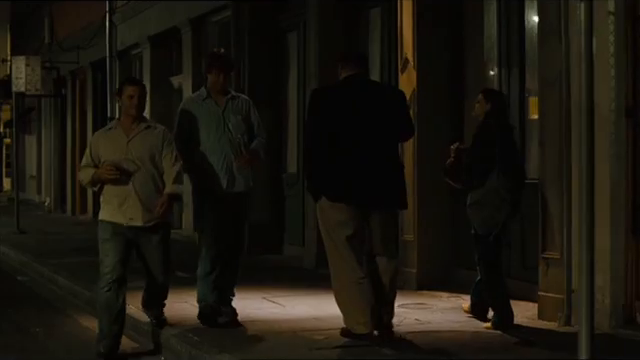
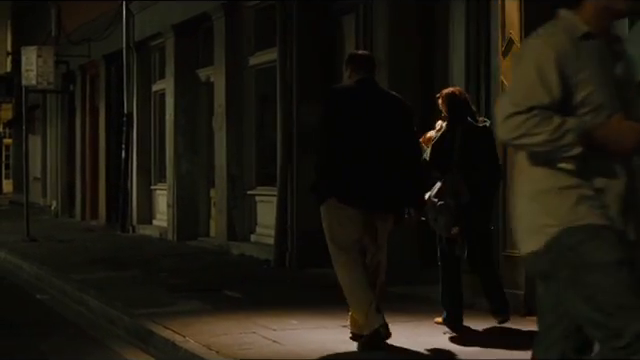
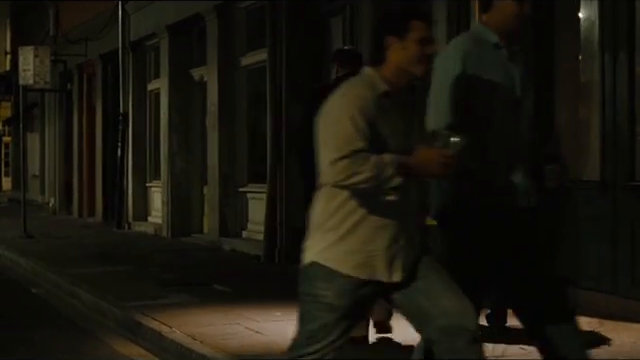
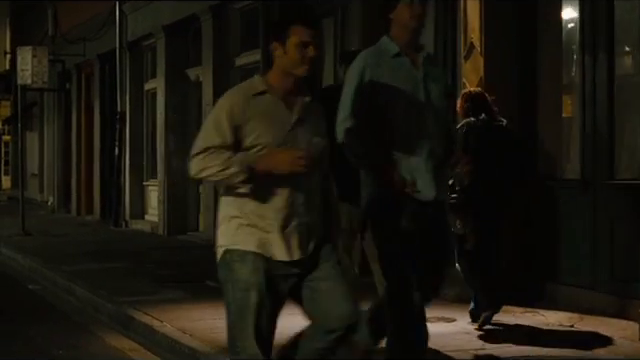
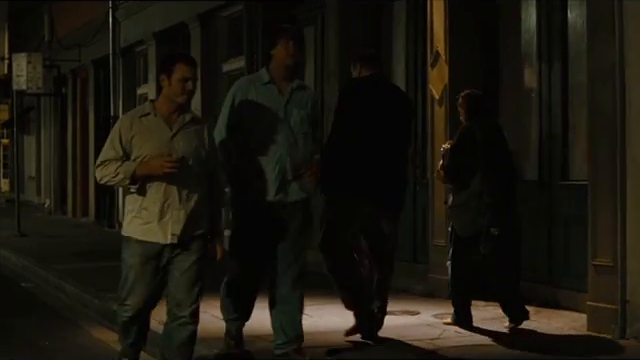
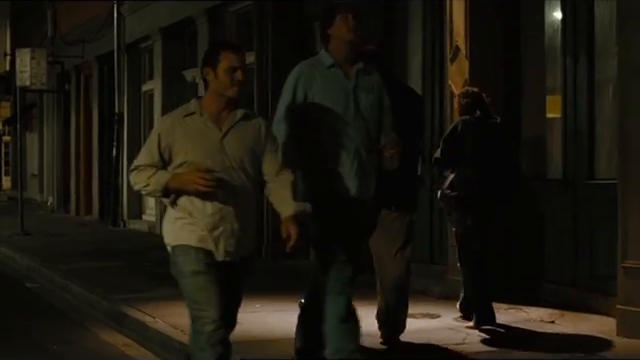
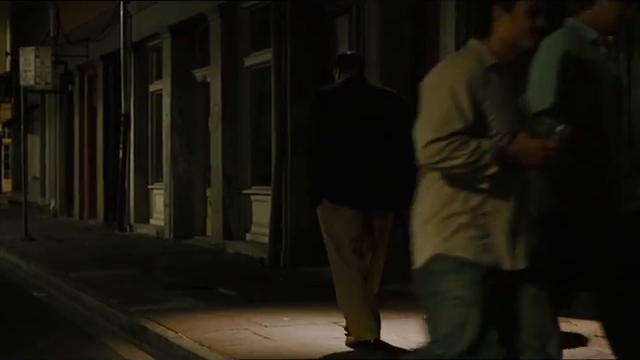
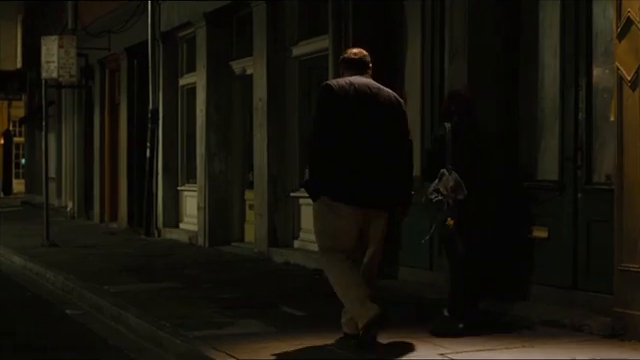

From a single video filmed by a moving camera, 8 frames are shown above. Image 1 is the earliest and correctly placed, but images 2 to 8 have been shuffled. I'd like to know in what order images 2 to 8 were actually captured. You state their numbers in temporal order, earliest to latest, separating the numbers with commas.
5, 6, 4, 3, 7, 2, 8
